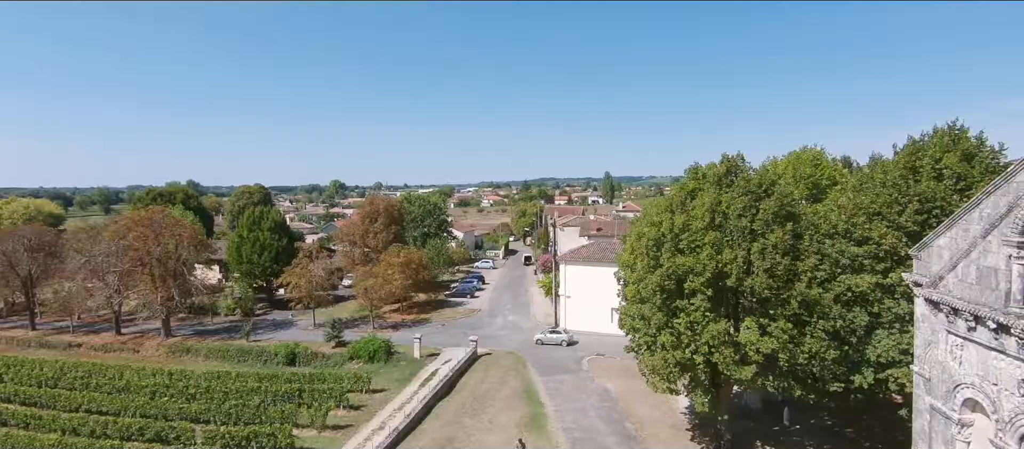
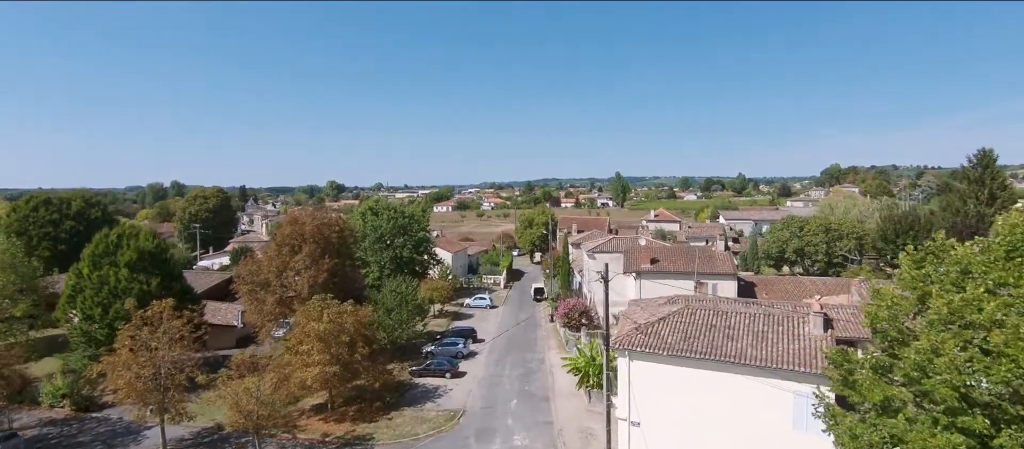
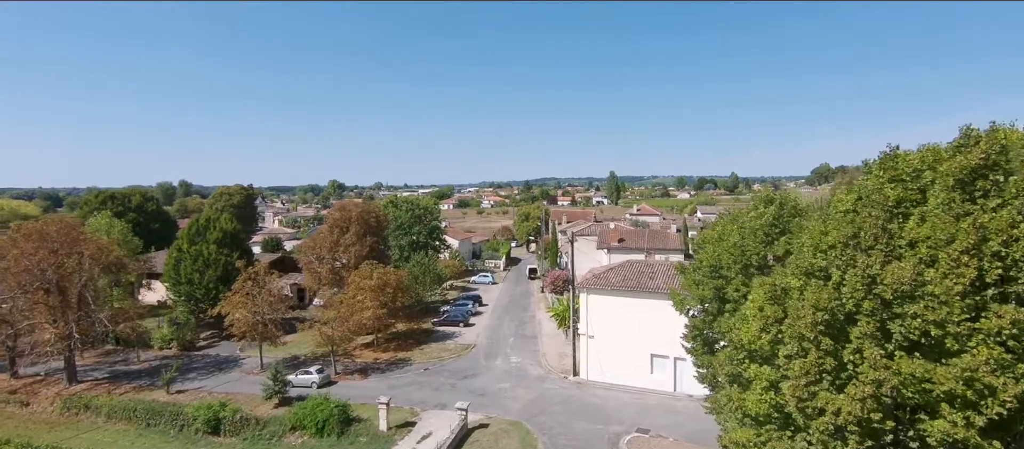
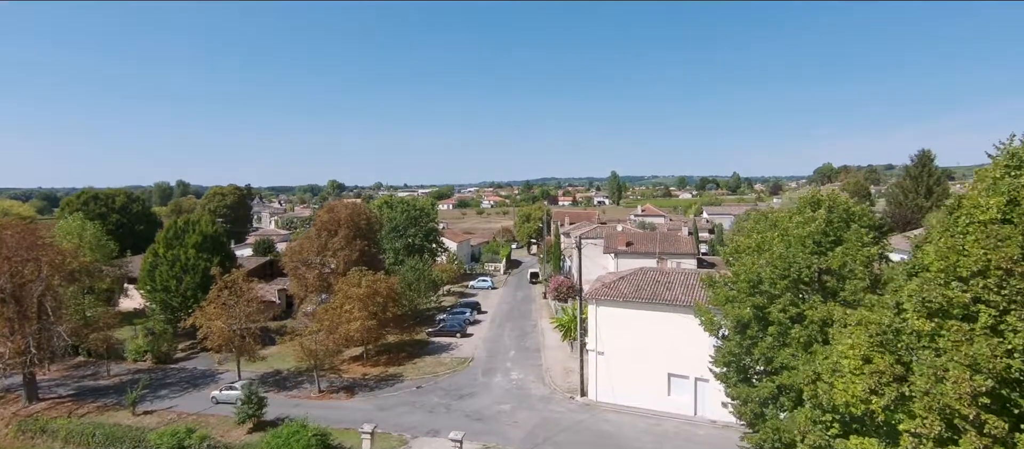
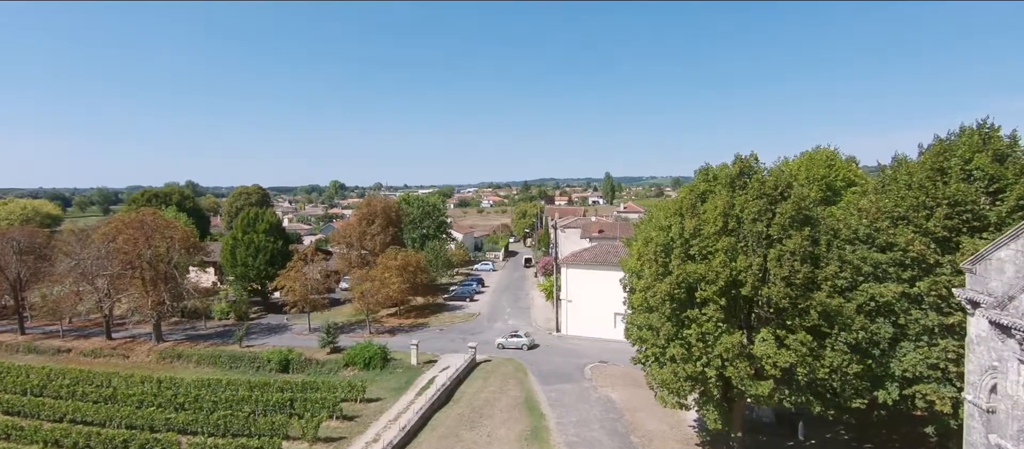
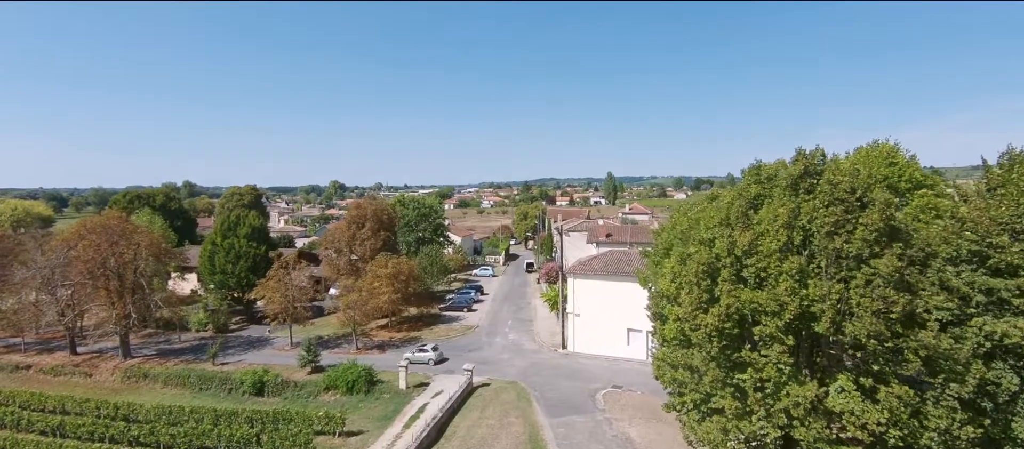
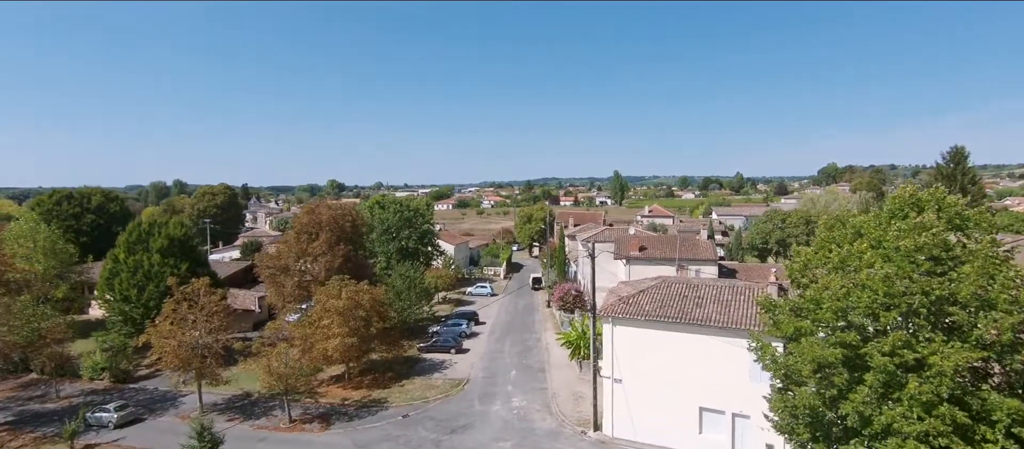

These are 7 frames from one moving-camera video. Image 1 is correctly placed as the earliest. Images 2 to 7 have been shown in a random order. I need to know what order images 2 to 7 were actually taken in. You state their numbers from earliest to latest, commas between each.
5, 6, 3, 4, 7, 2
